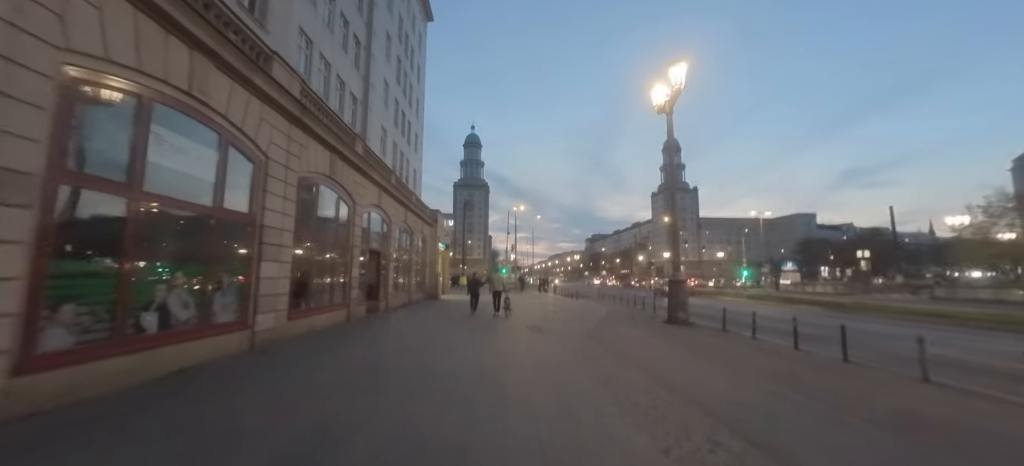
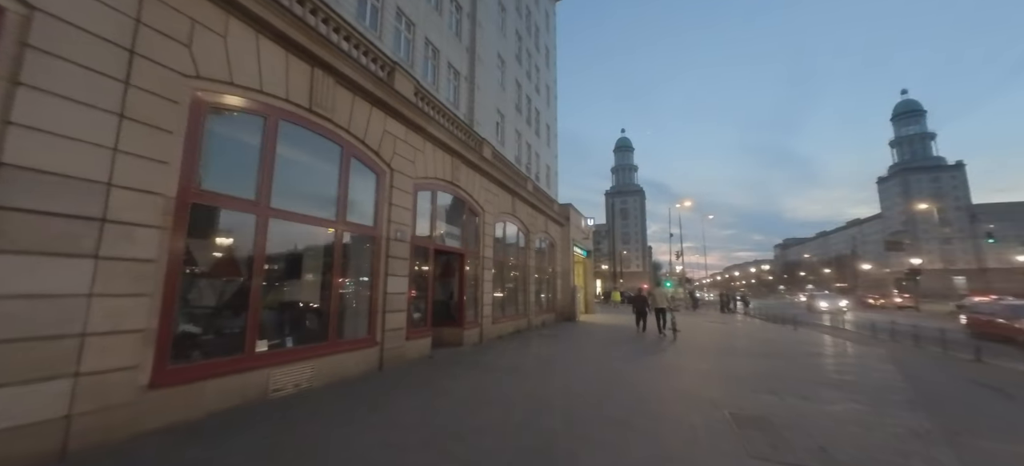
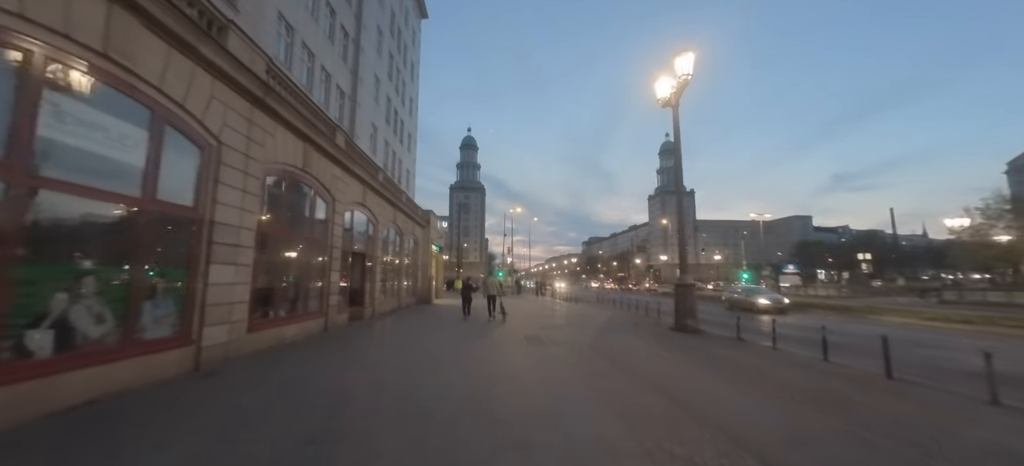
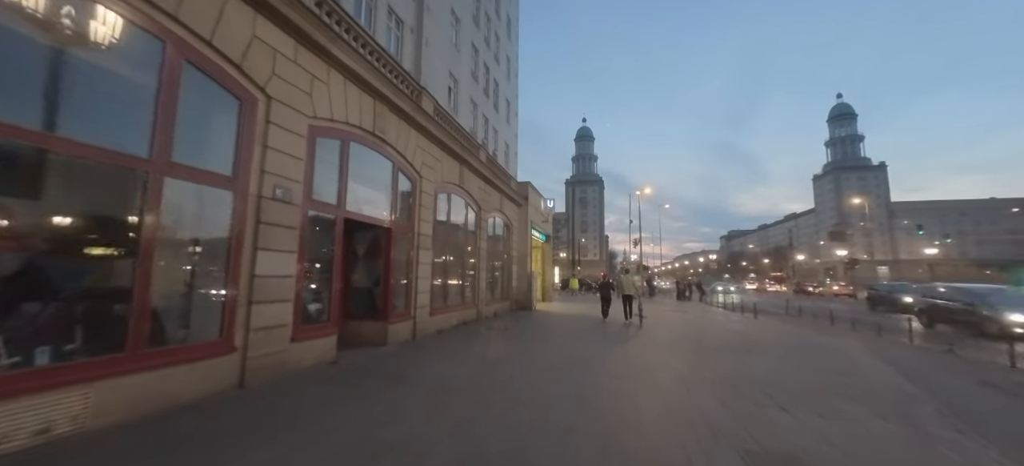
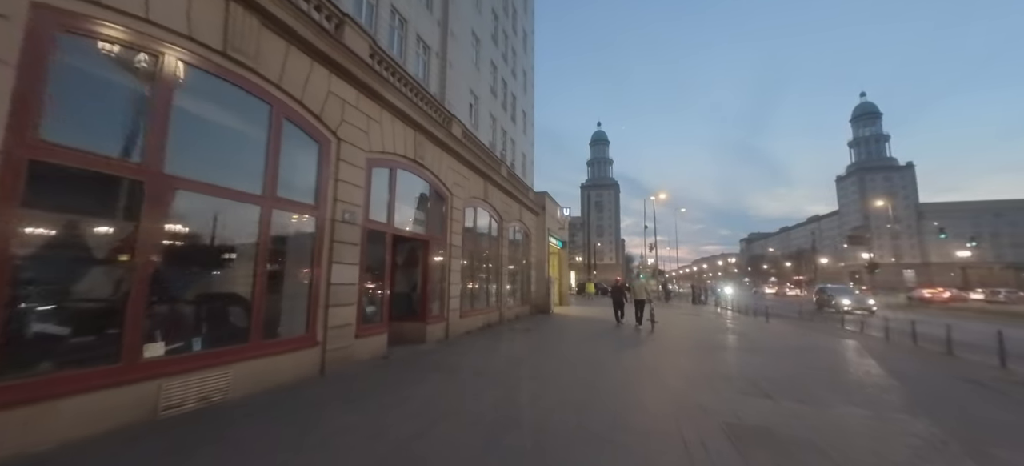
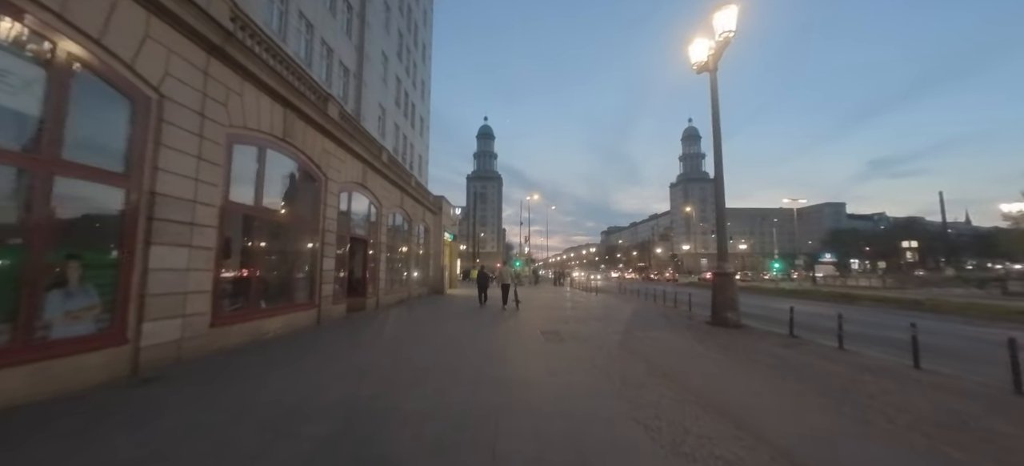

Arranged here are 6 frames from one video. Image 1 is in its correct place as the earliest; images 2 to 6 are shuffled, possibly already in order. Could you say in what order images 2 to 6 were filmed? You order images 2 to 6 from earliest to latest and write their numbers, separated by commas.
3, 6, 2, 5, 4
